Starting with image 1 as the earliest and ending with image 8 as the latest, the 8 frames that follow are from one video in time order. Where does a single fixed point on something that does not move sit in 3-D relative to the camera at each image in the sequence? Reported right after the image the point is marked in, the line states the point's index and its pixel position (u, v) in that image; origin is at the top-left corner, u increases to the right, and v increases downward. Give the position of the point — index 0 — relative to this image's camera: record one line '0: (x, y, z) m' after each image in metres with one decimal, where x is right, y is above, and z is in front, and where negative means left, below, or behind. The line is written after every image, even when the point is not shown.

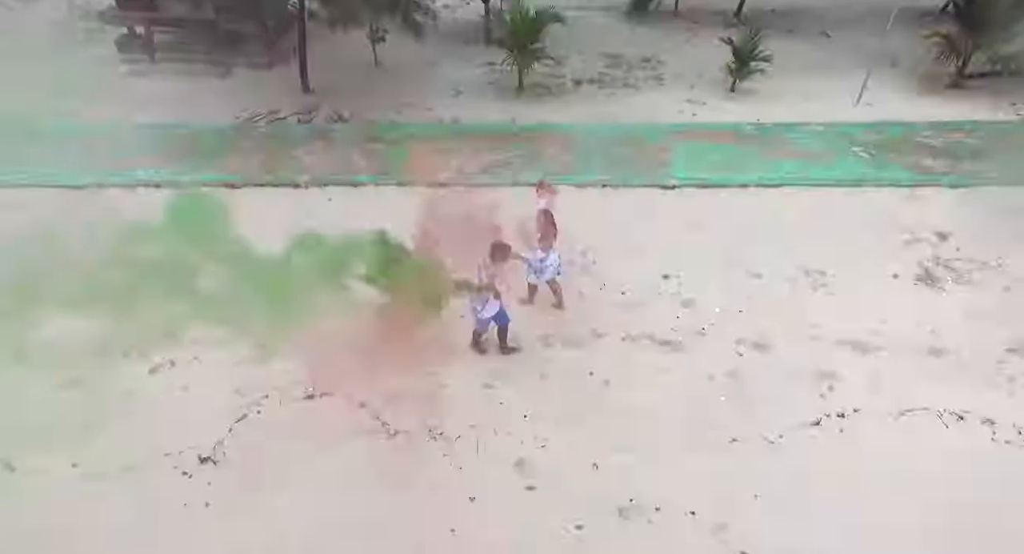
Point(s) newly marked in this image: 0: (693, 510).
0: (+0.7, -0.9, +3.0) m
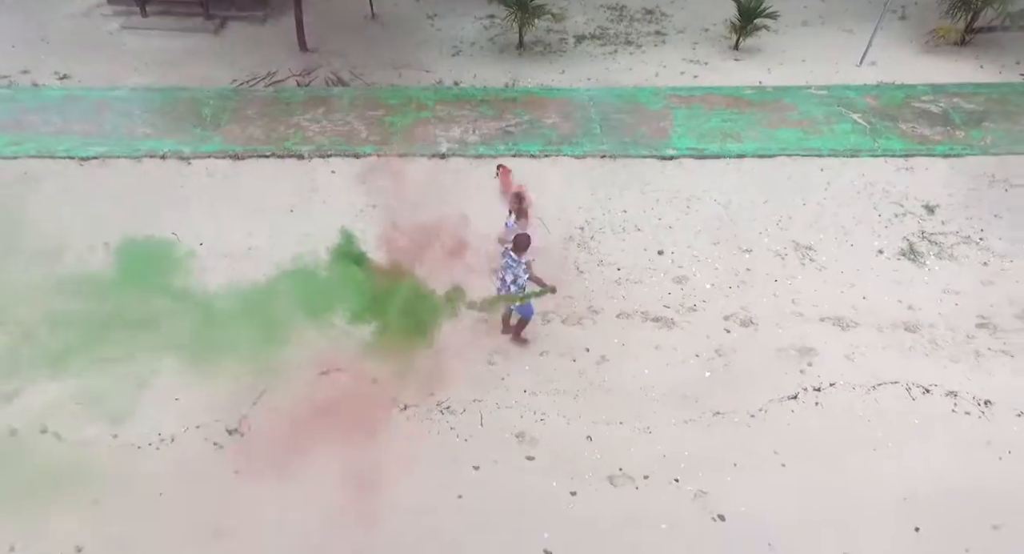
0: (+0.7, -0.9, +3.2) m
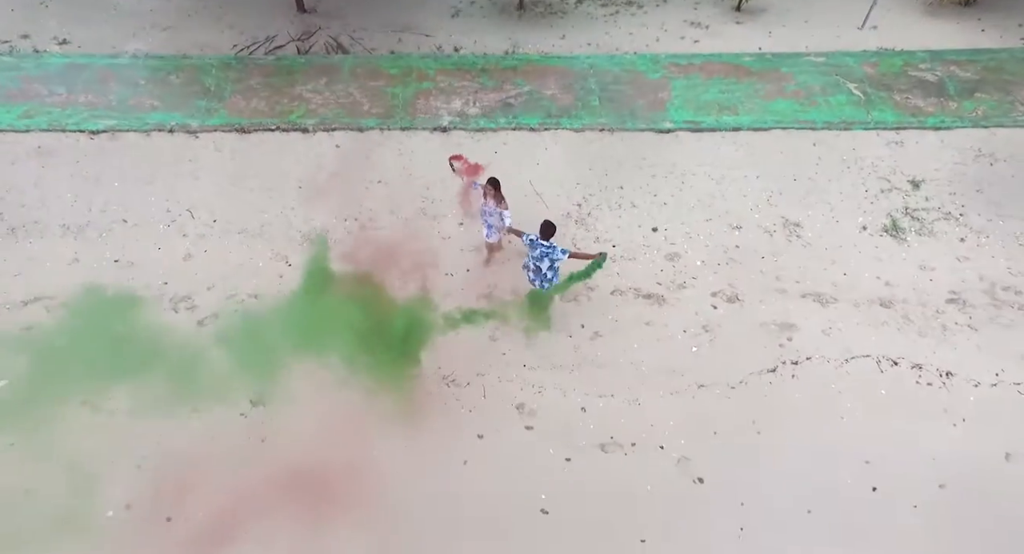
0: (+0.7, -0.8, +3.4) m
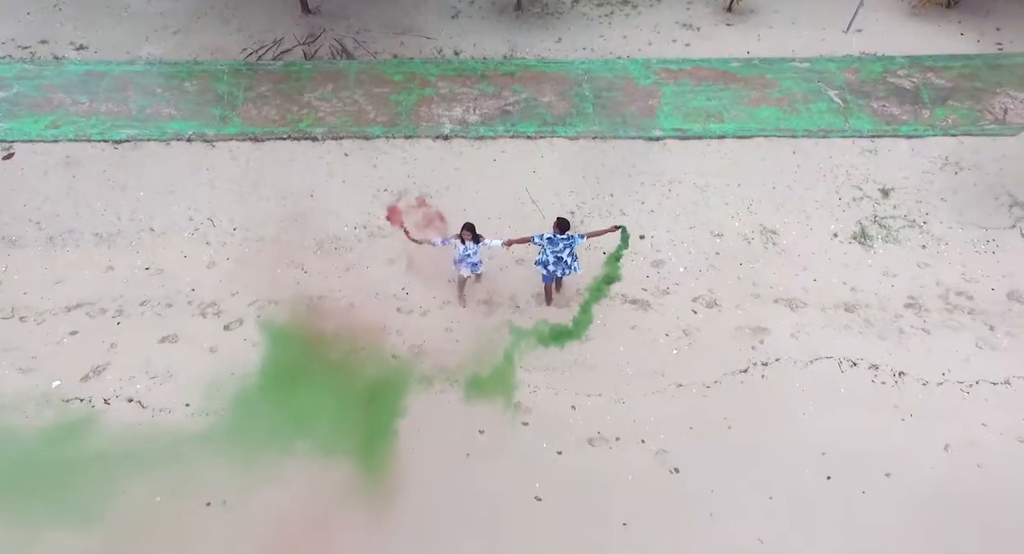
0: (+0.7, -0.9, +3.8) m
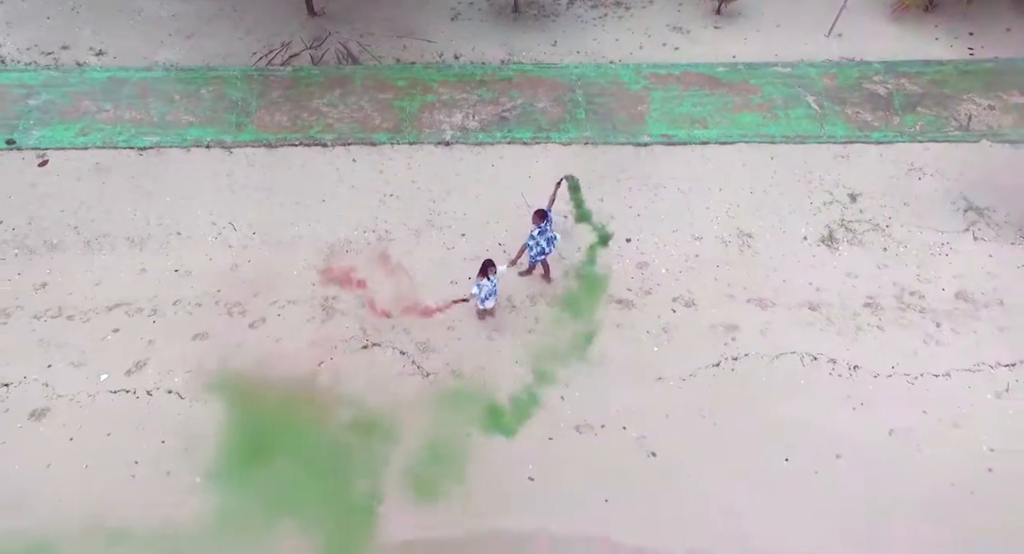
0: (+0.7, -0.9, +4.3) m
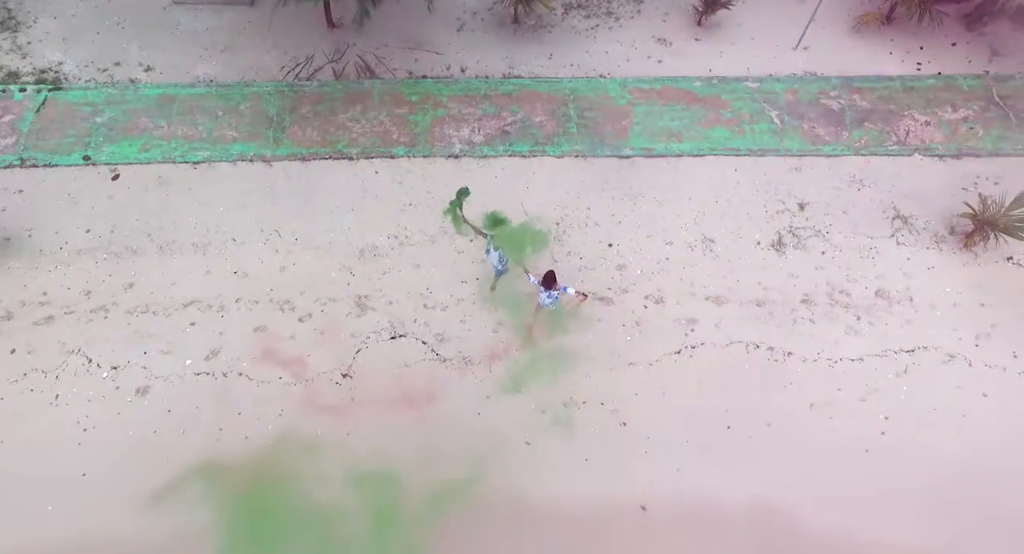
0: (+0.7, -0.9, +5.4) m
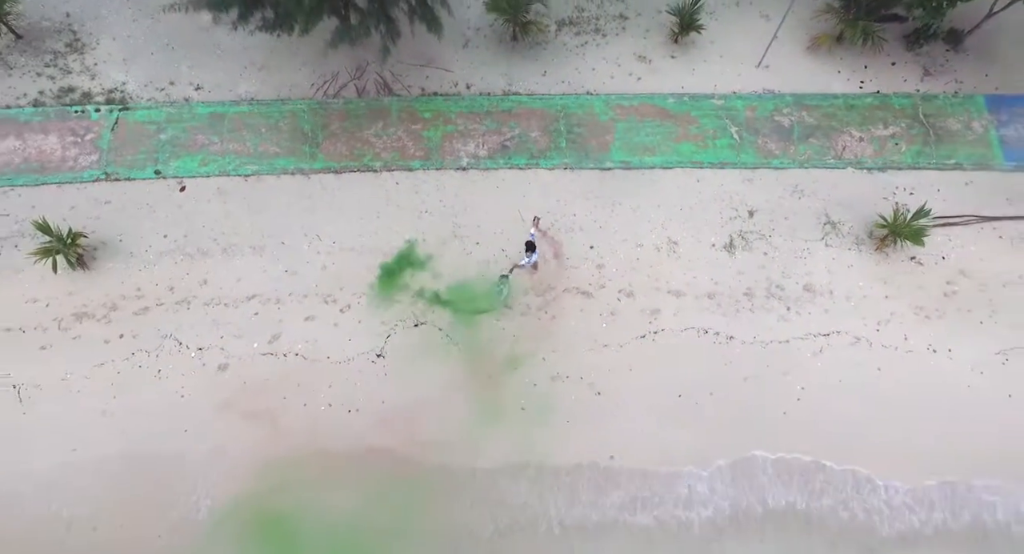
0: (+0.7, -0.9, +6.8) m
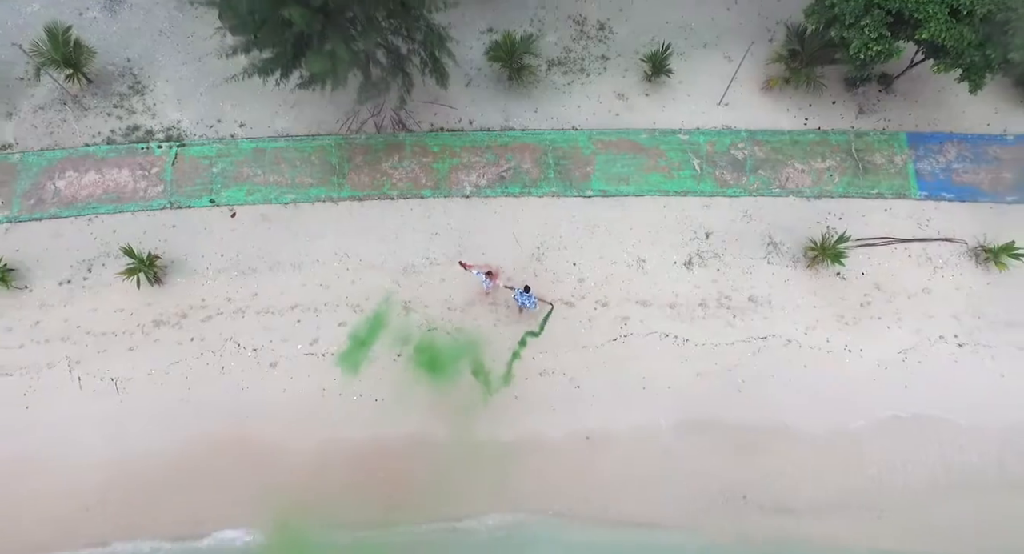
0: (+0.6, -1.1, +8.4) m
